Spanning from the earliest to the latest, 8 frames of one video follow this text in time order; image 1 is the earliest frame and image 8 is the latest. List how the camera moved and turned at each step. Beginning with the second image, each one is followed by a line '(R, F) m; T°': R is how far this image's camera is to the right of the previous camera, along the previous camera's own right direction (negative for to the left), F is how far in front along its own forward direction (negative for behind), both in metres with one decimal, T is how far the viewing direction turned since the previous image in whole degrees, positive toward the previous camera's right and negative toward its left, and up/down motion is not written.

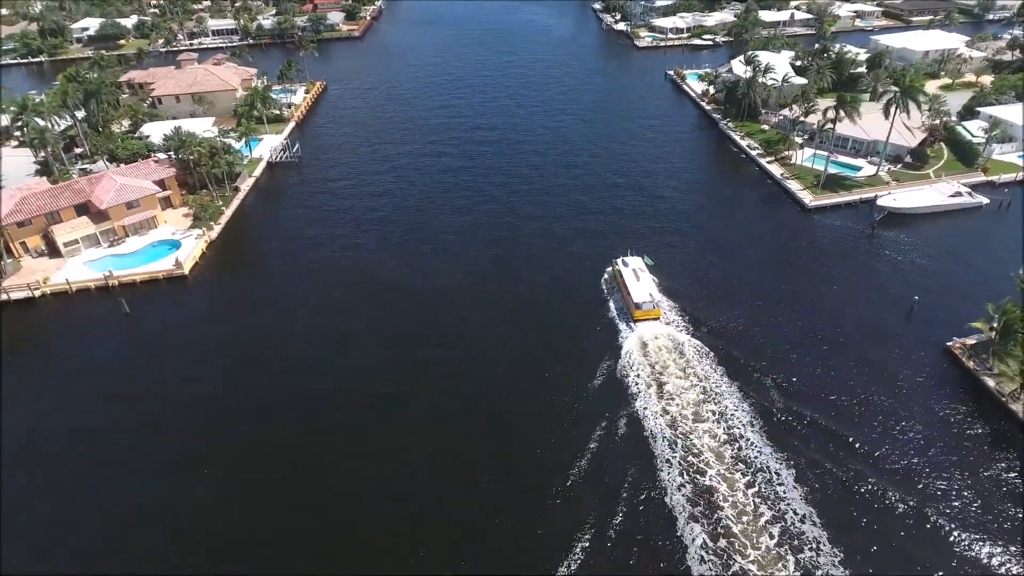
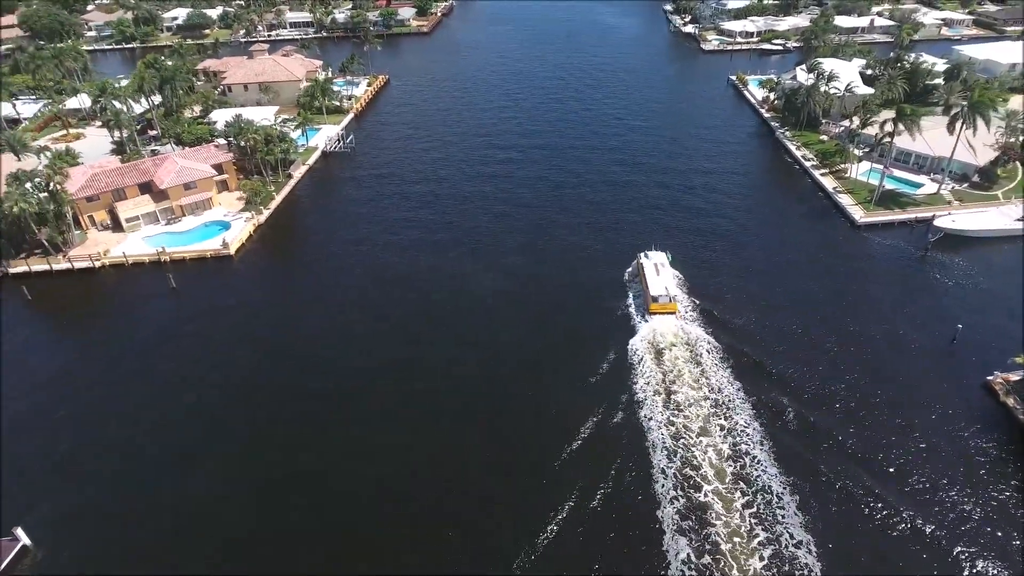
(+3.6, -0.2) m; -6°
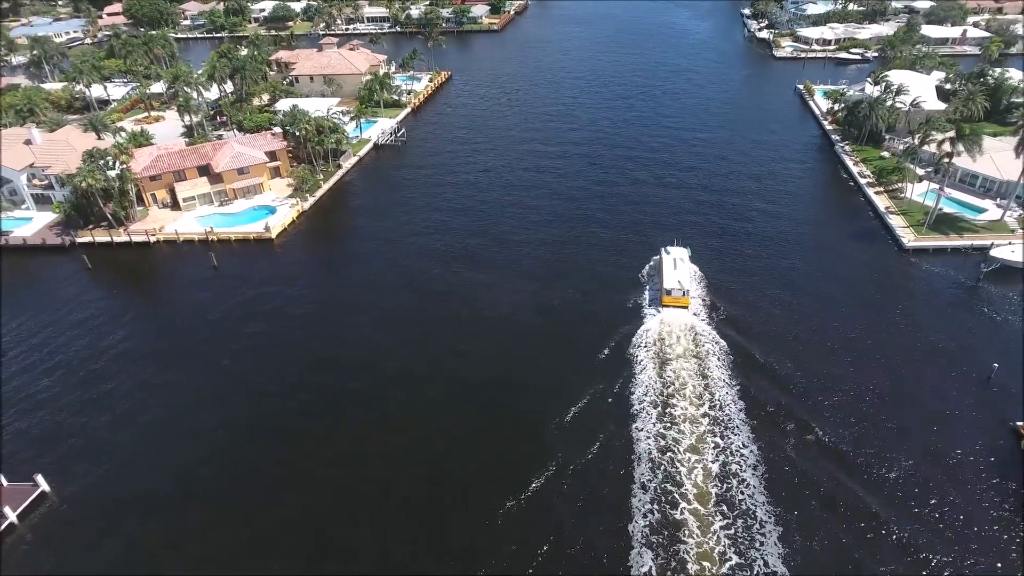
(+4.8, -0.2) m; -6°
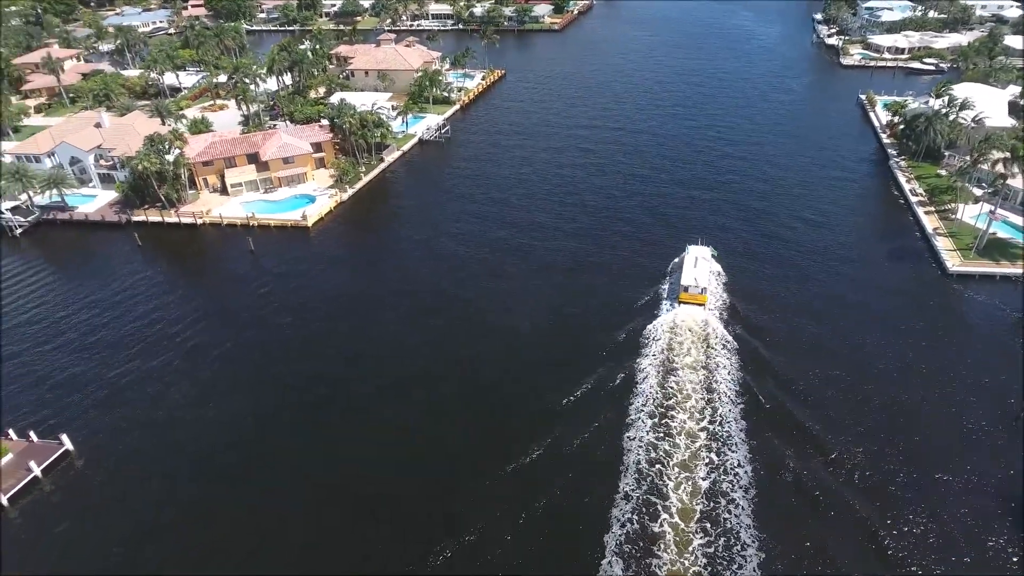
(+4.0, -0.2) m; -6°
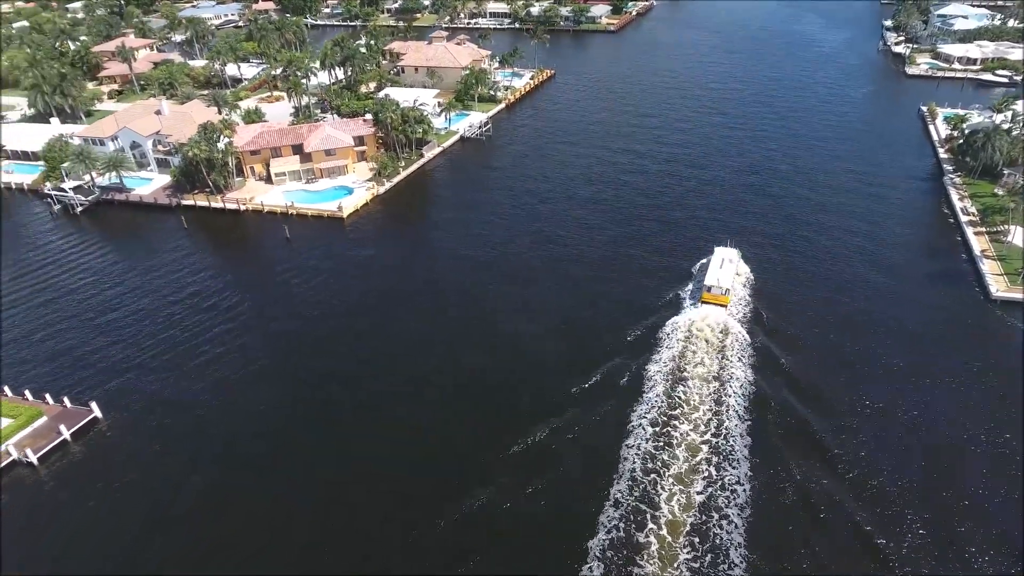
(+3.2, -0.2) m; -5°
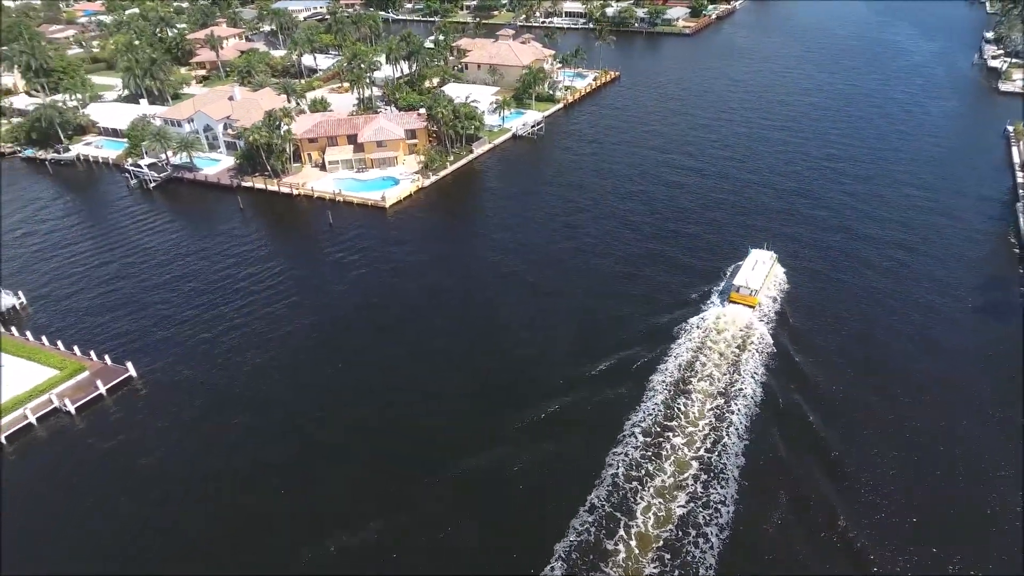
(+4.9, -0.3) m; -7°
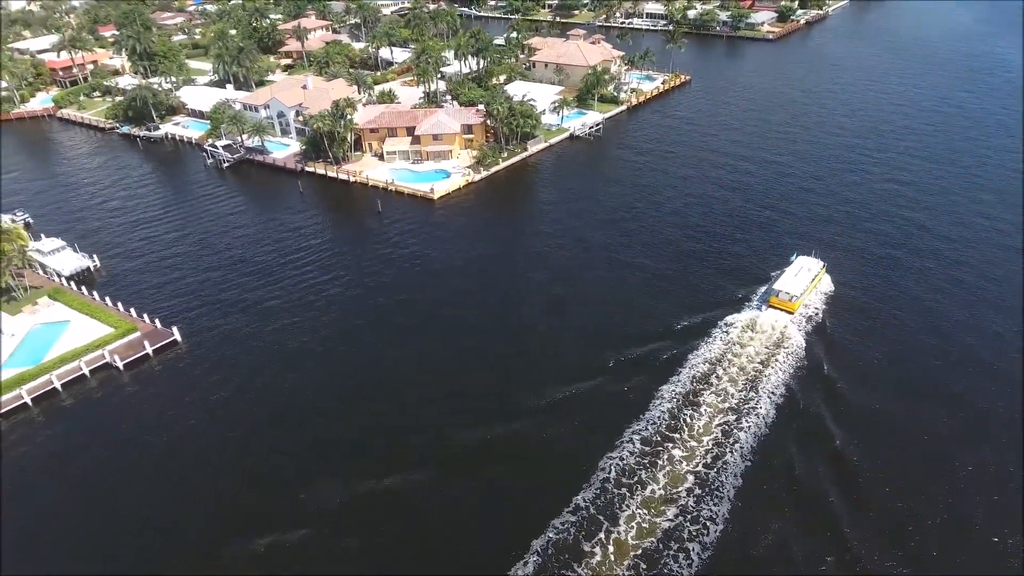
(+4.5, -0.4) m; -7°
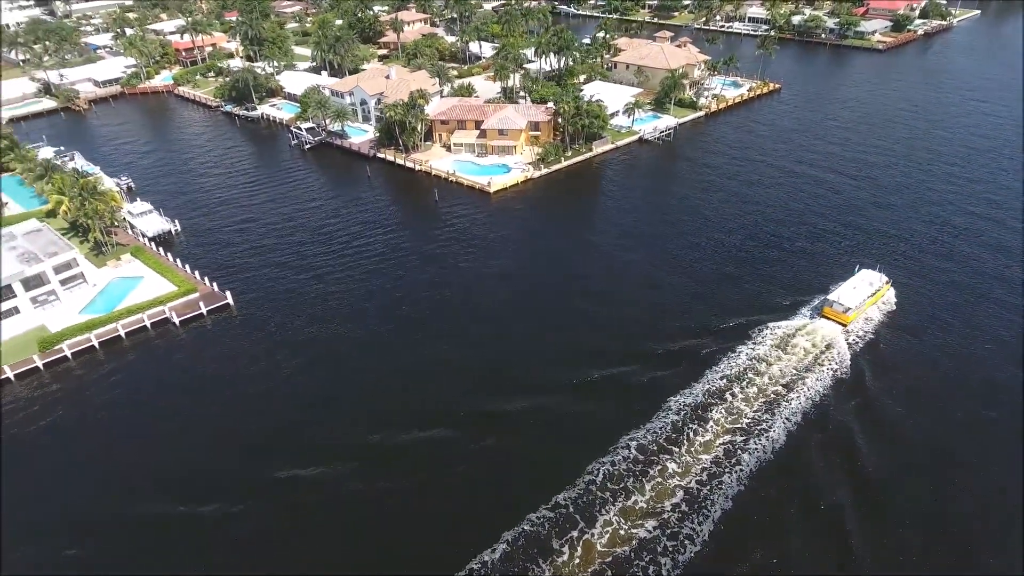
(+5.6, -0.4) m; -8°
